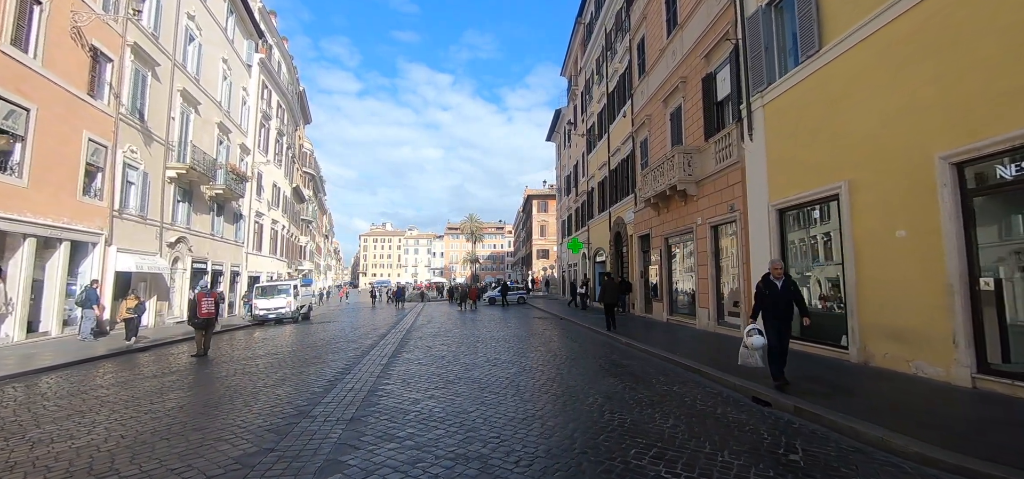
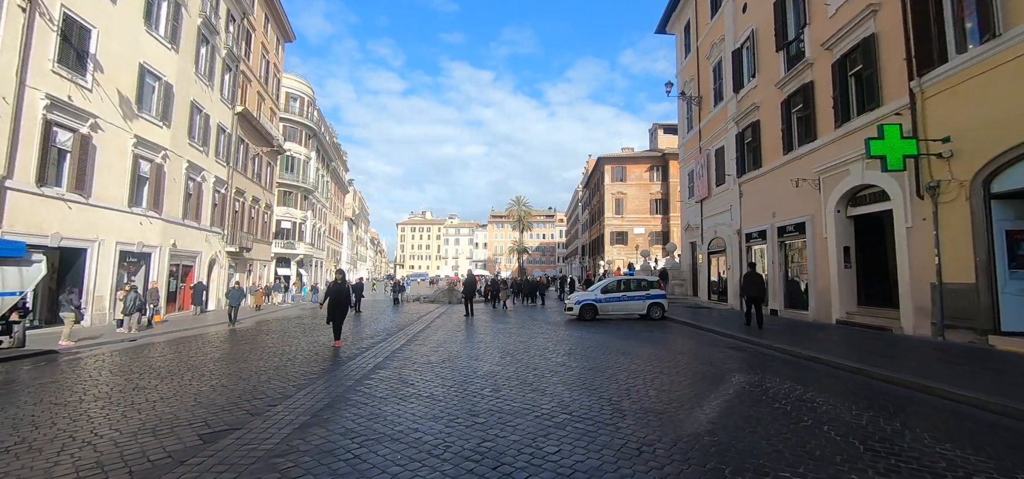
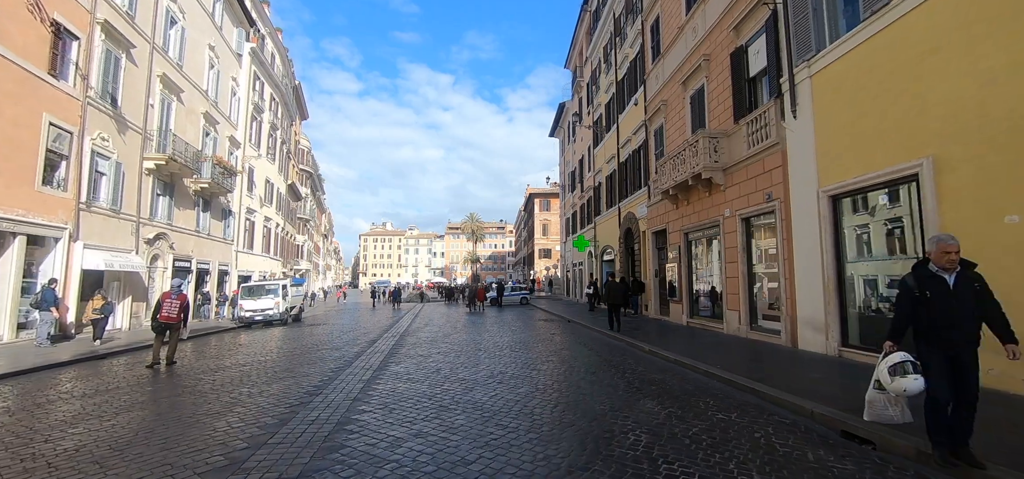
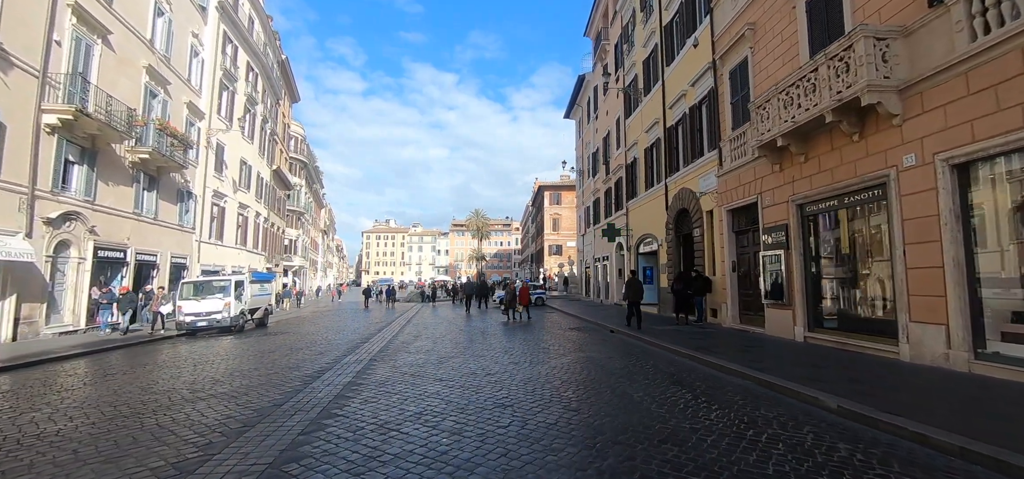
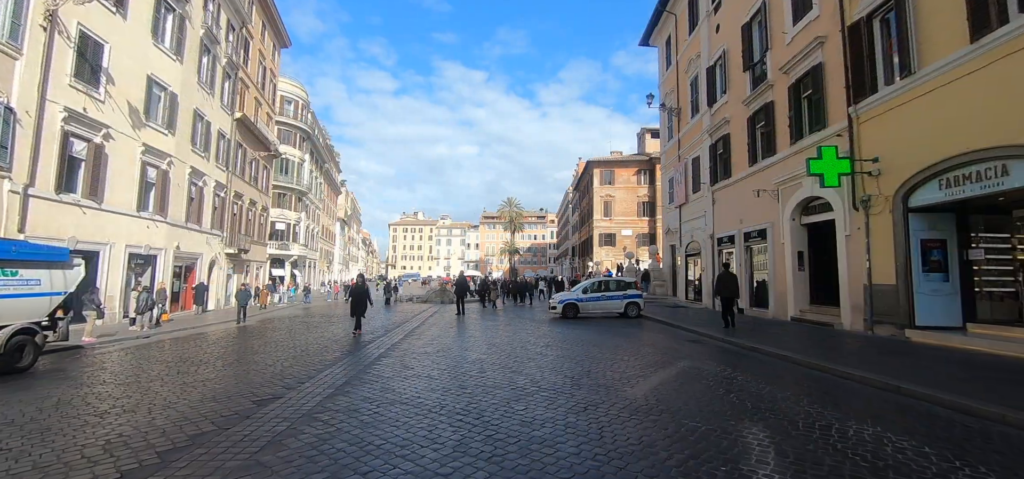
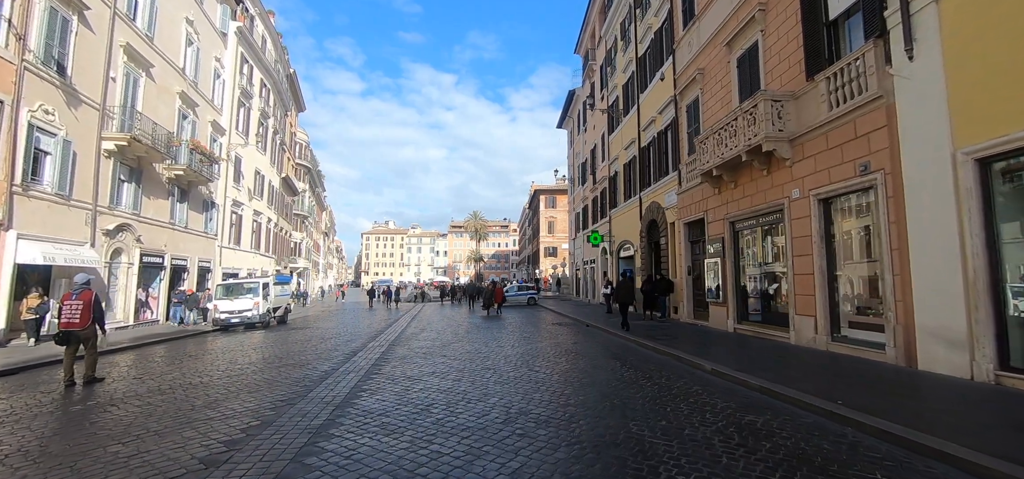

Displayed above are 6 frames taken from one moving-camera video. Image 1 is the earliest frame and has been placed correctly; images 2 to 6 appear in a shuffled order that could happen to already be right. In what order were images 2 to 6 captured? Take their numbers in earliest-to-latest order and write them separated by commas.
3, 6, 4, 5, 2
